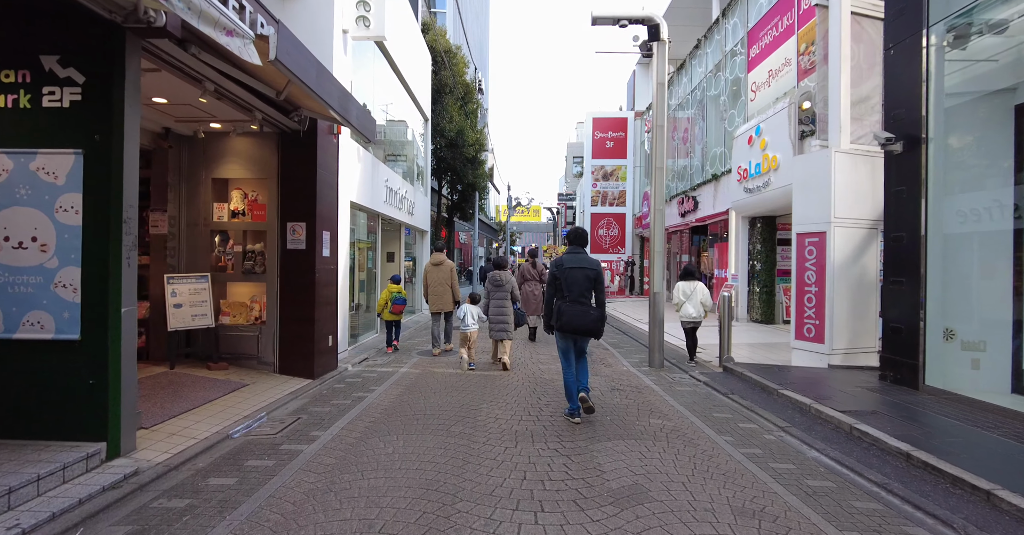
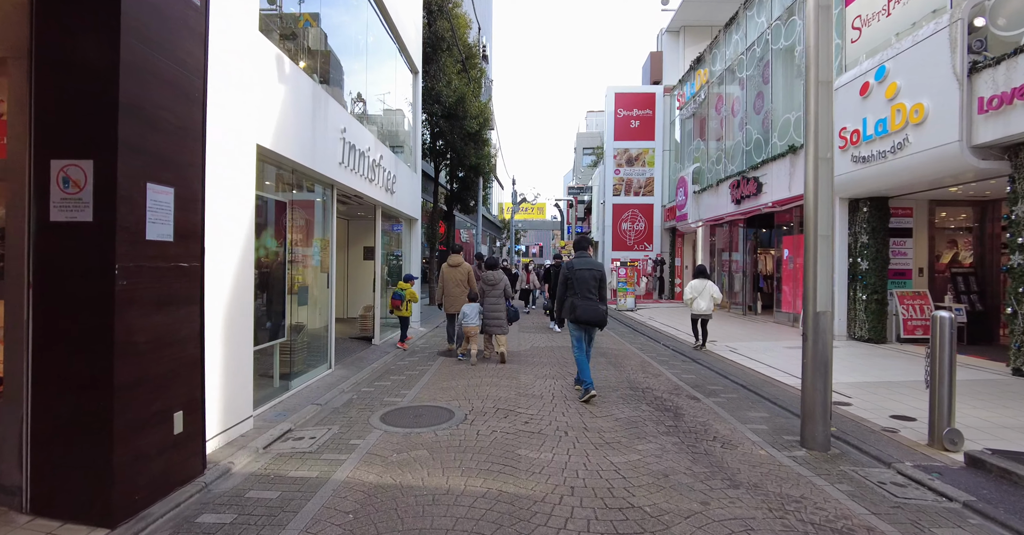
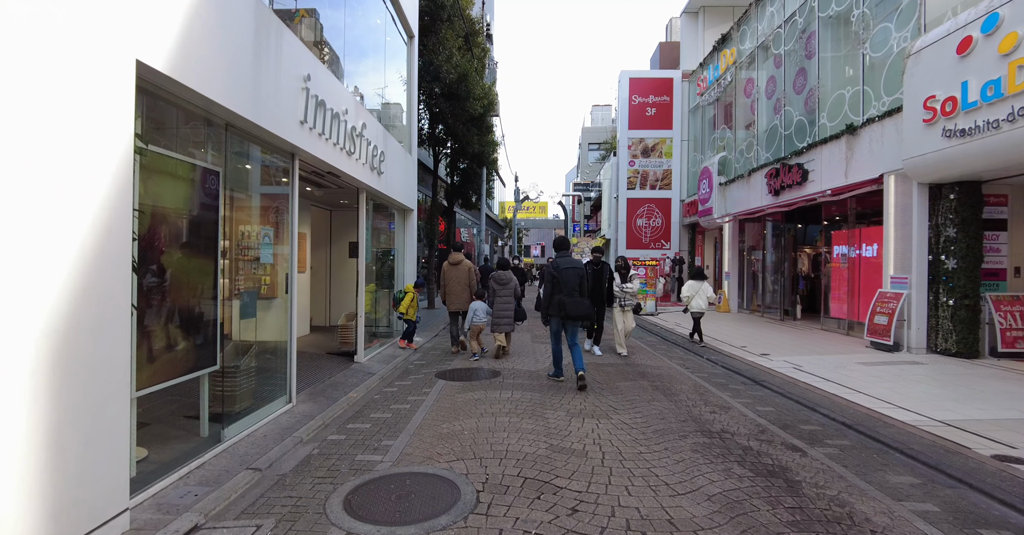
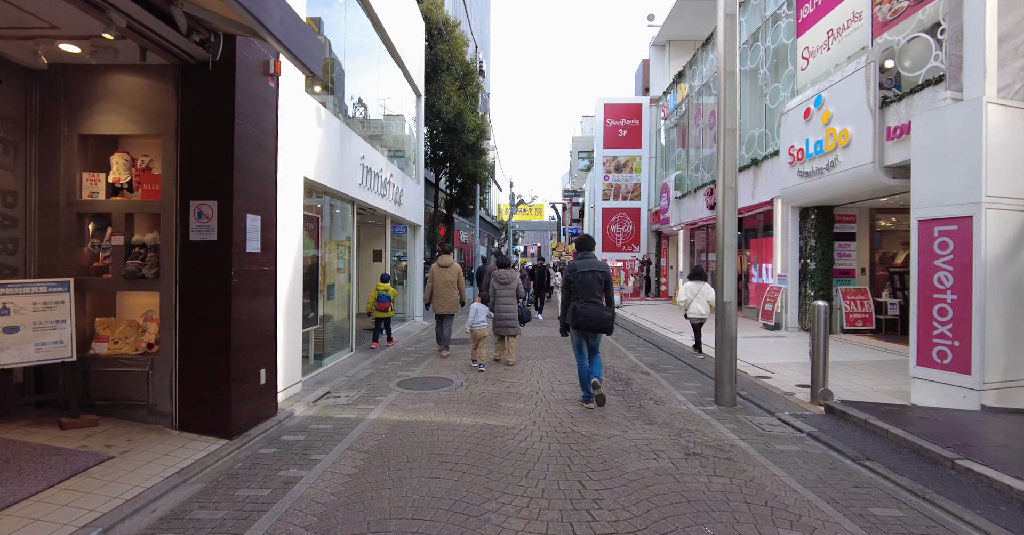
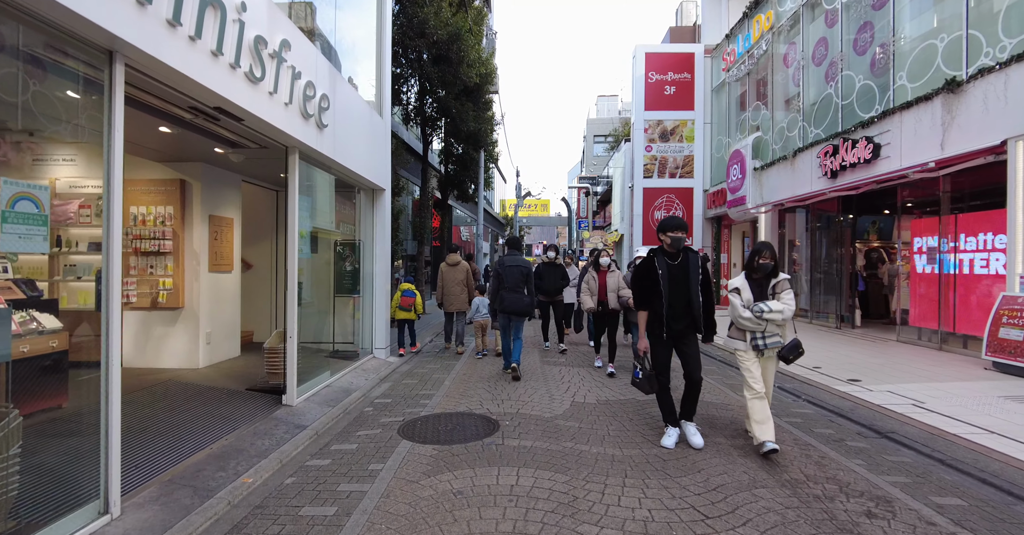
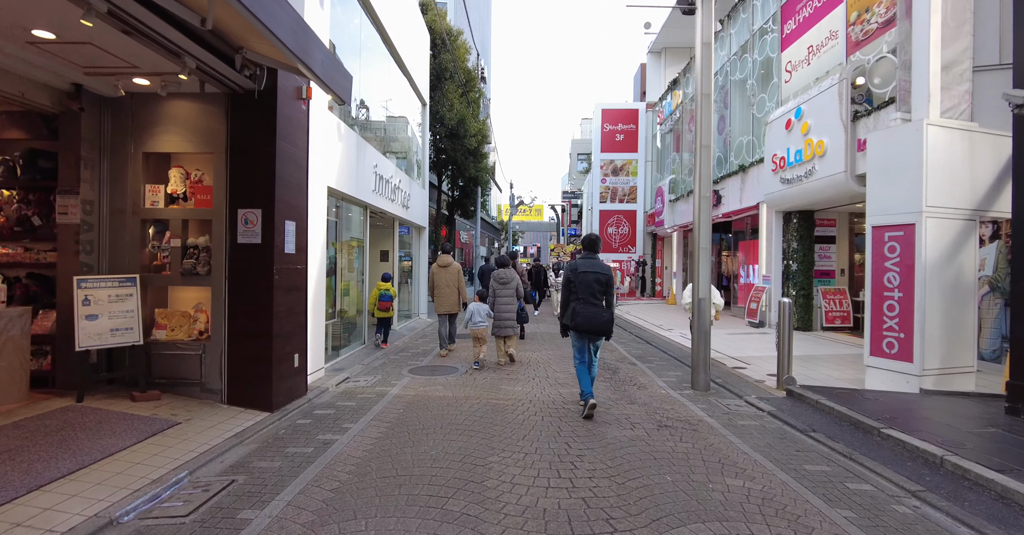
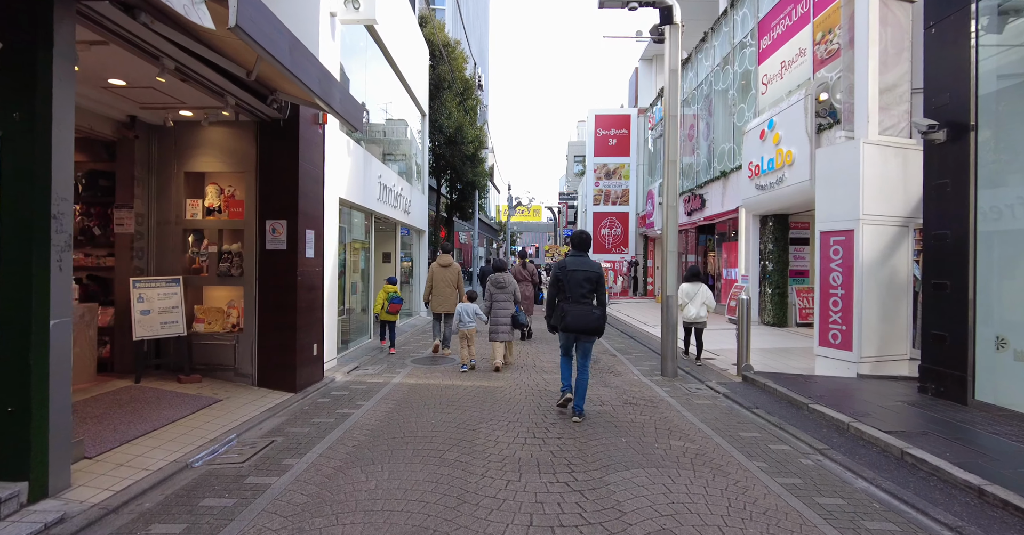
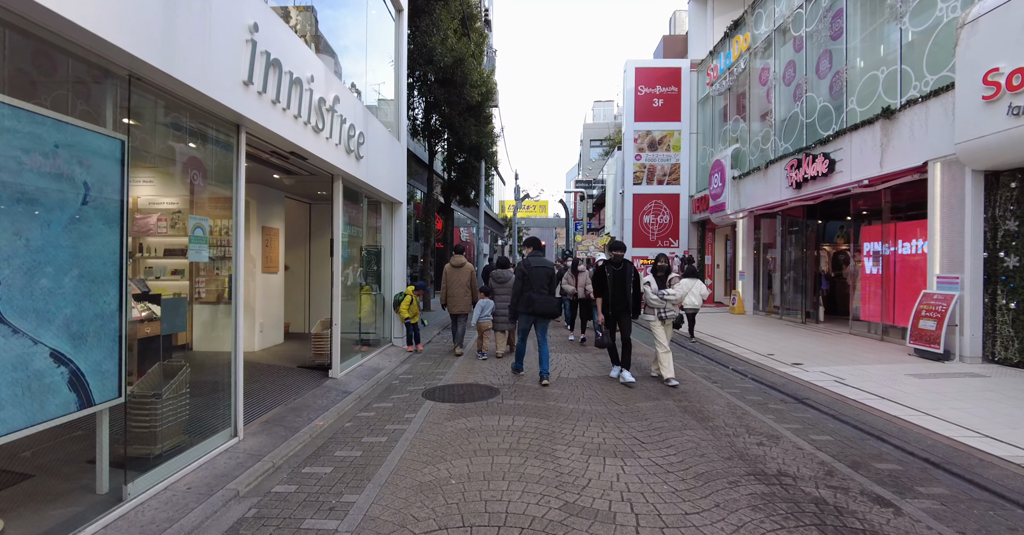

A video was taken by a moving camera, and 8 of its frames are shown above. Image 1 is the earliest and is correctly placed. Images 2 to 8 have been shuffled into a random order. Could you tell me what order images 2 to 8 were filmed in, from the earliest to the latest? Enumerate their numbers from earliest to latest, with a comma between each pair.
7, 6, 4, 2, 3, 8, 5
